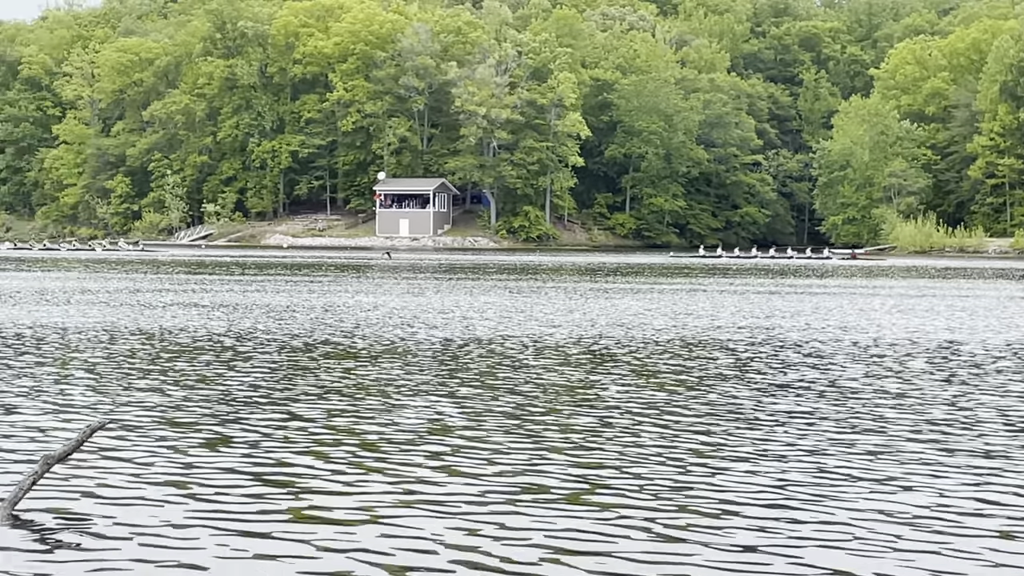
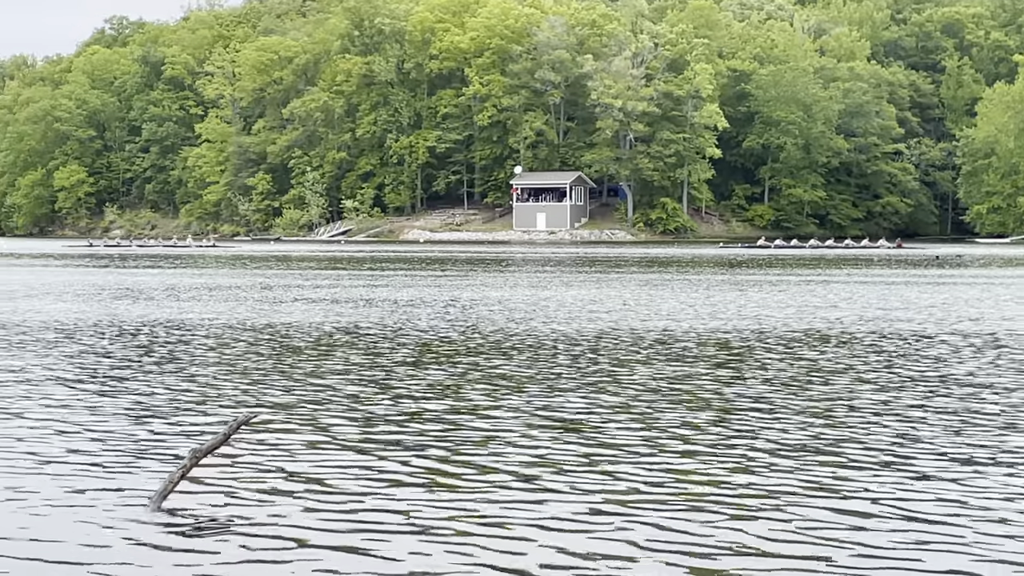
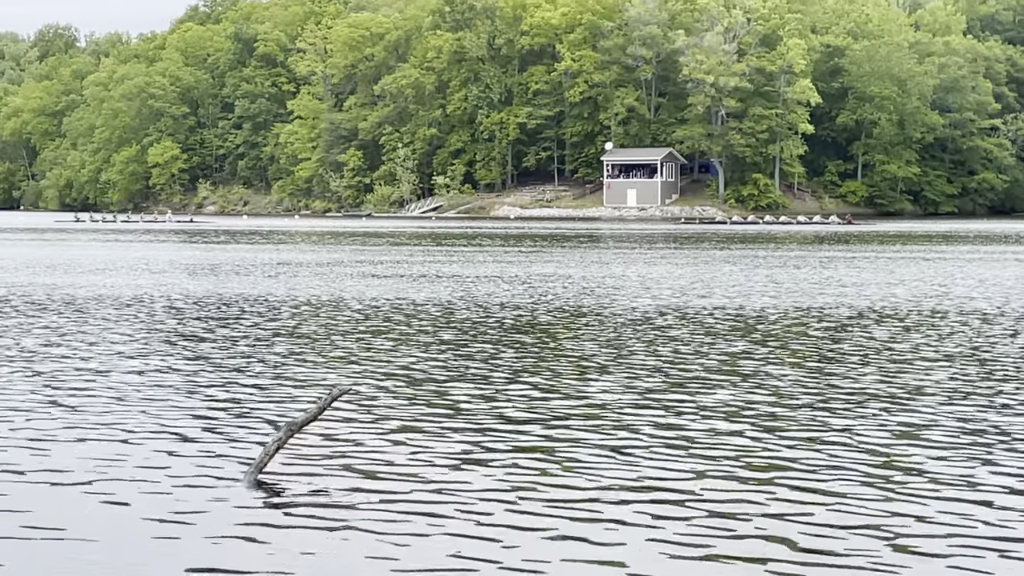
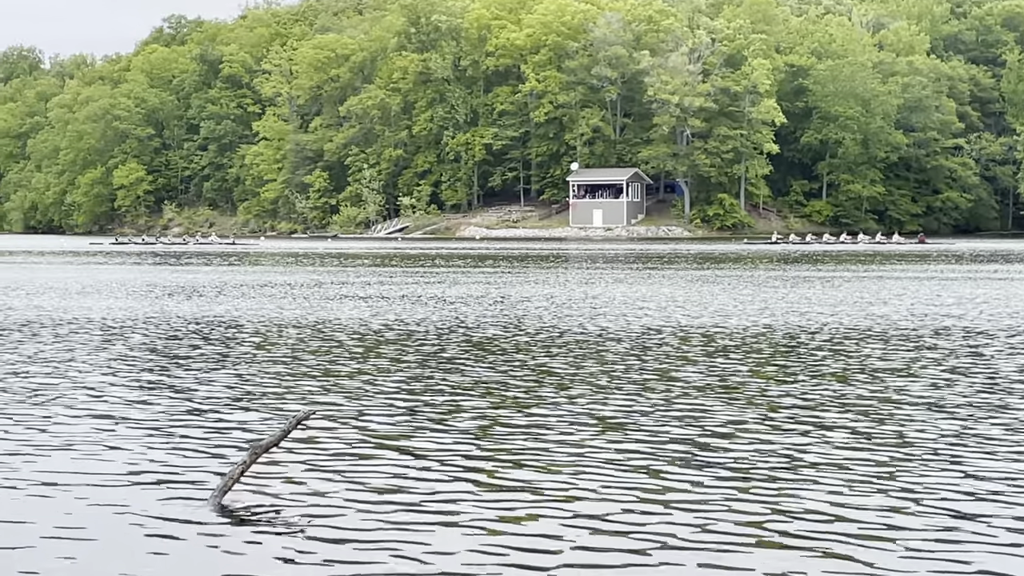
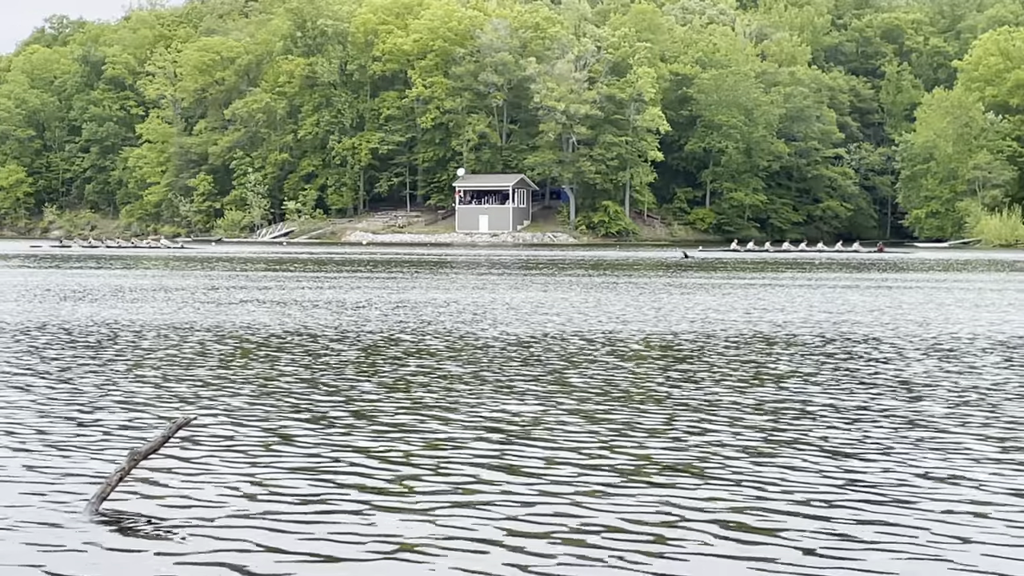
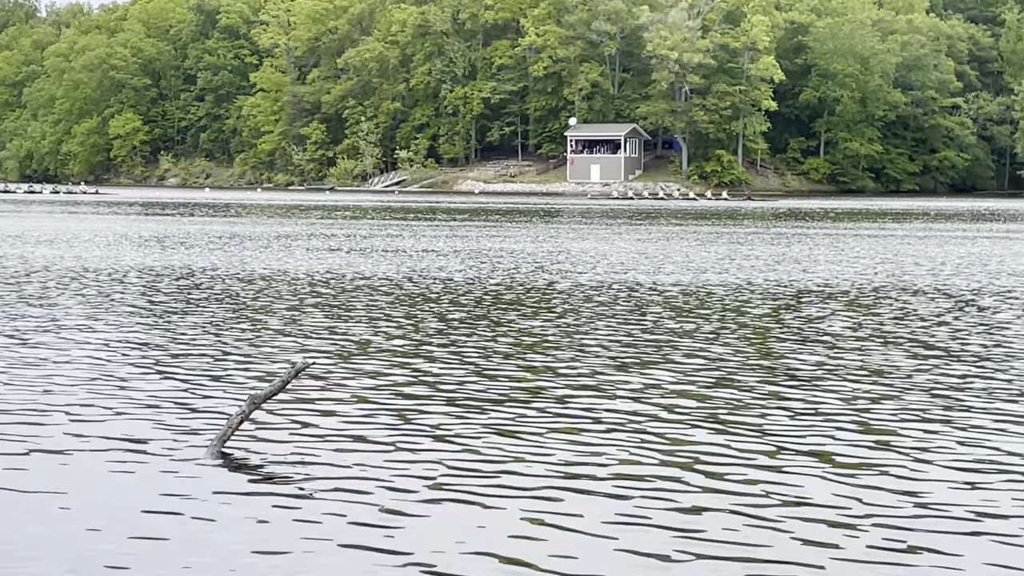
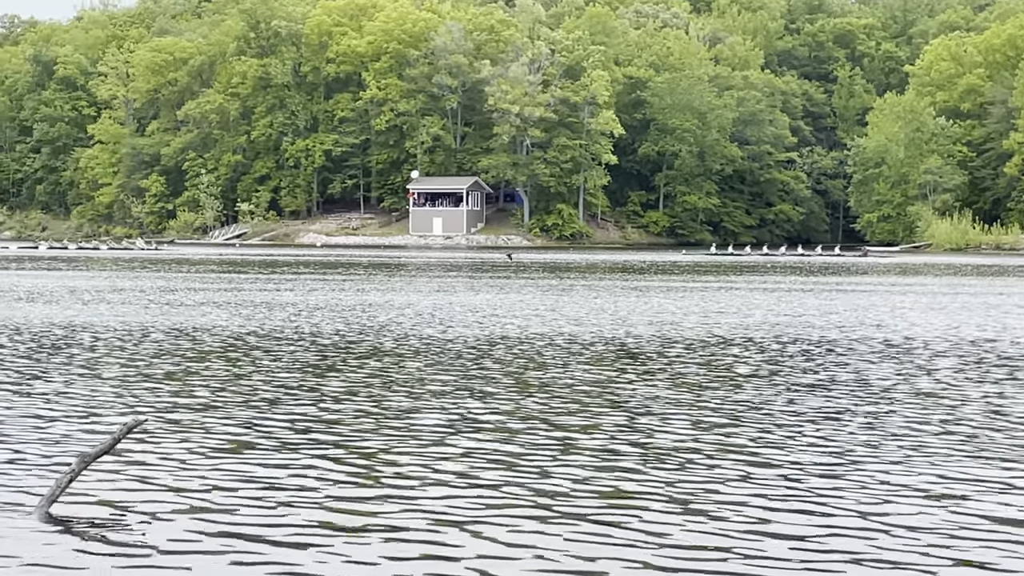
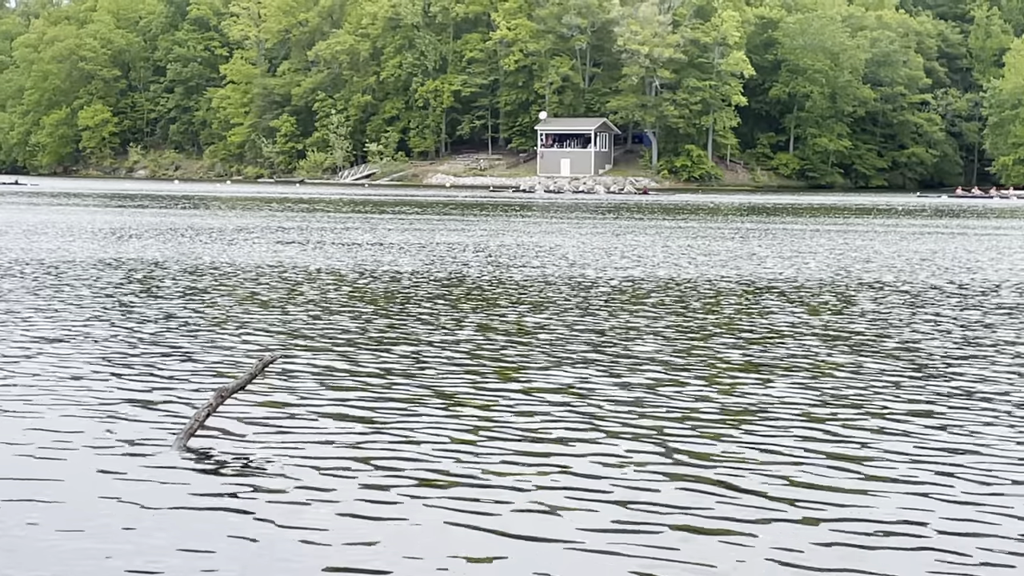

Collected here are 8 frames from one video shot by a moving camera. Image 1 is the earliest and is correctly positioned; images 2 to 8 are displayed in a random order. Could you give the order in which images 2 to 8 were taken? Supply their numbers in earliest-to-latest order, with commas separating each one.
7, 5, 2, 4, 3, 6, 8
